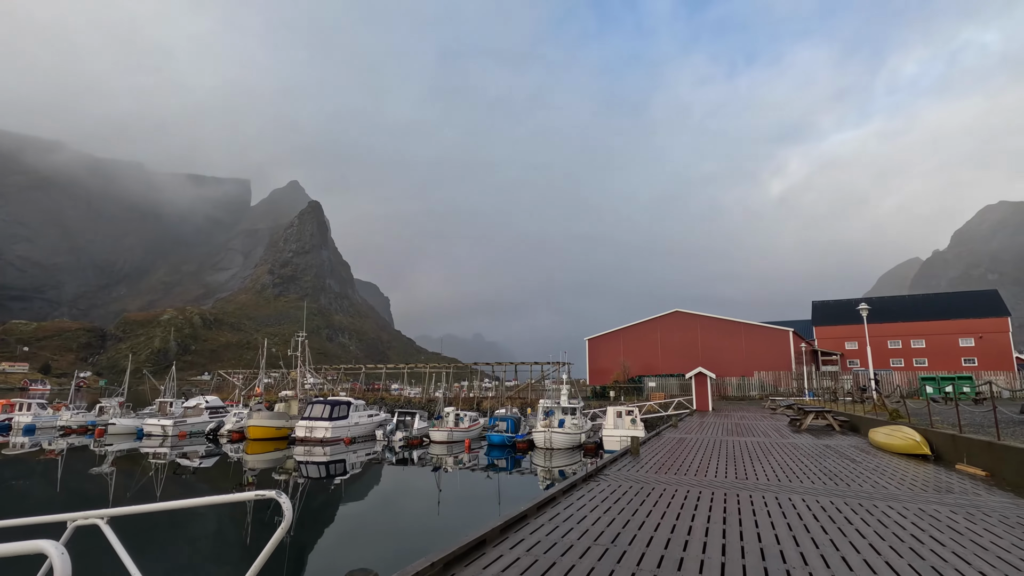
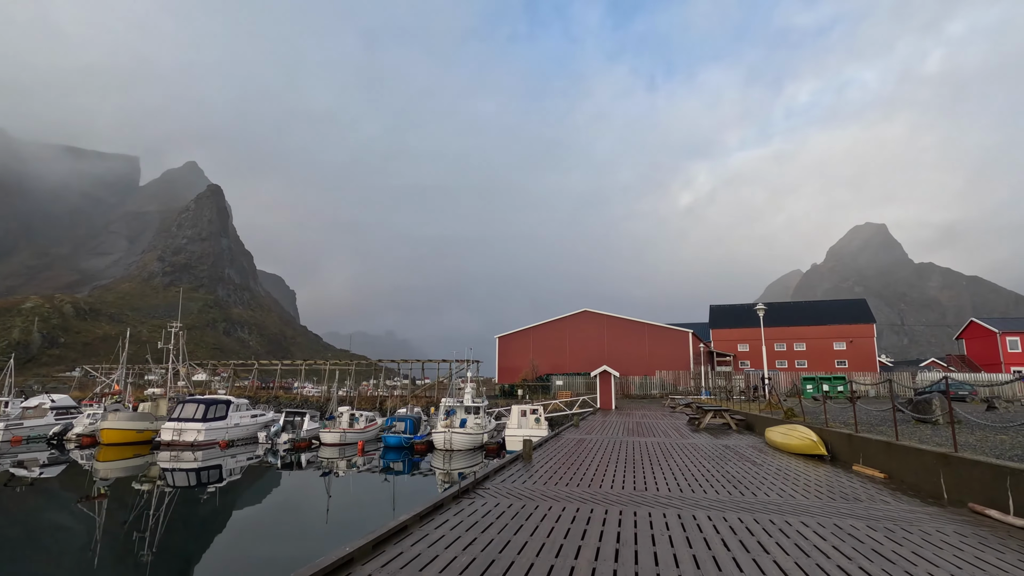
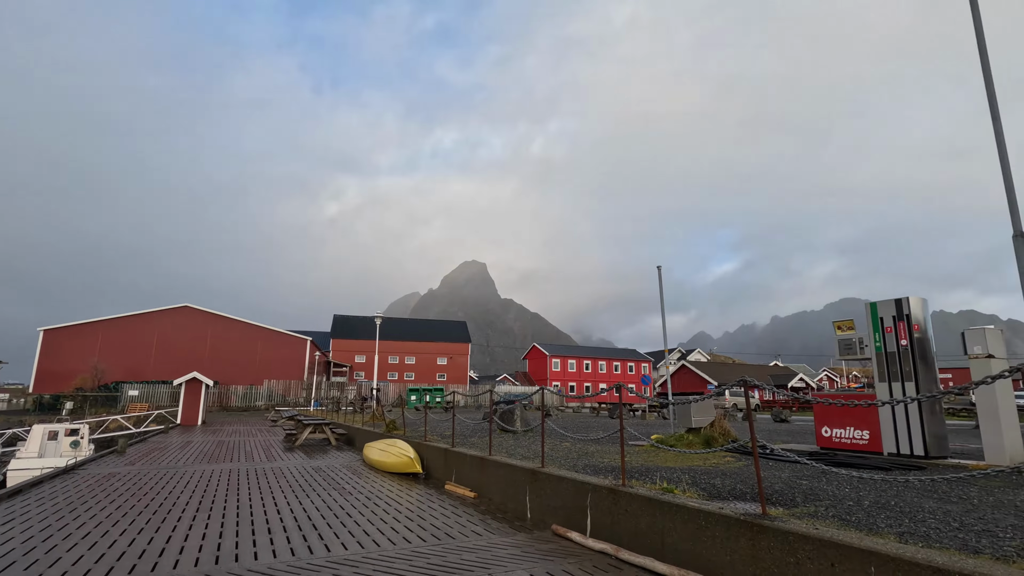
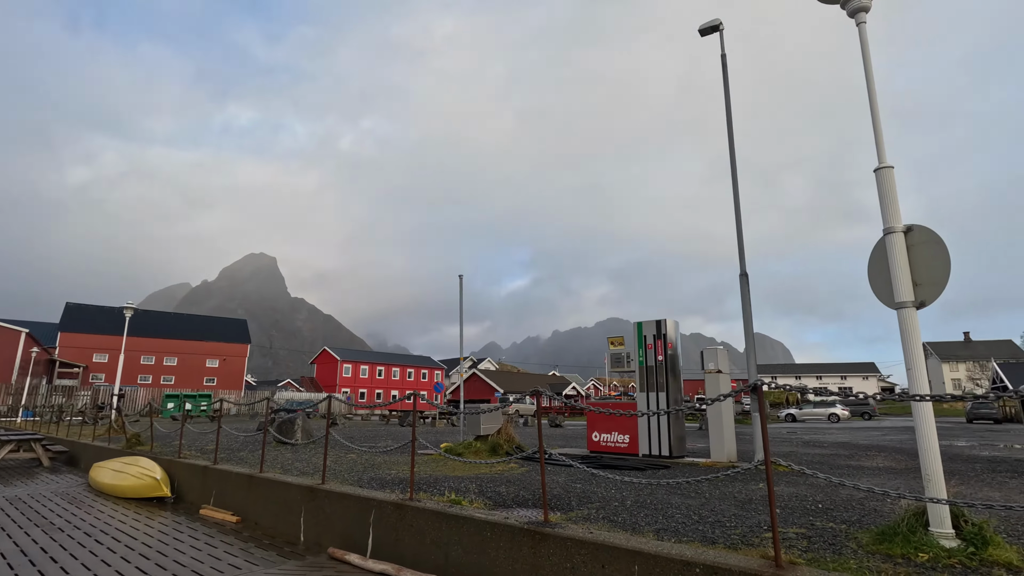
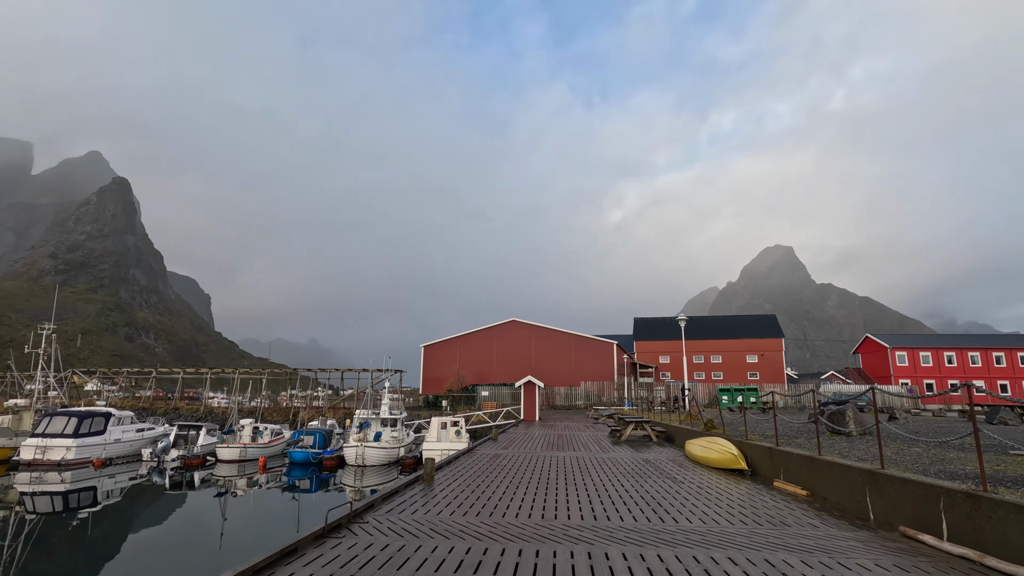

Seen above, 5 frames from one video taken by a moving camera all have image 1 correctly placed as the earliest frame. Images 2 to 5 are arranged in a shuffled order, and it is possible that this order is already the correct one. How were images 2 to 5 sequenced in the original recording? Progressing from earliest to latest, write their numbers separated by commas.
2, 5, 3, 4
